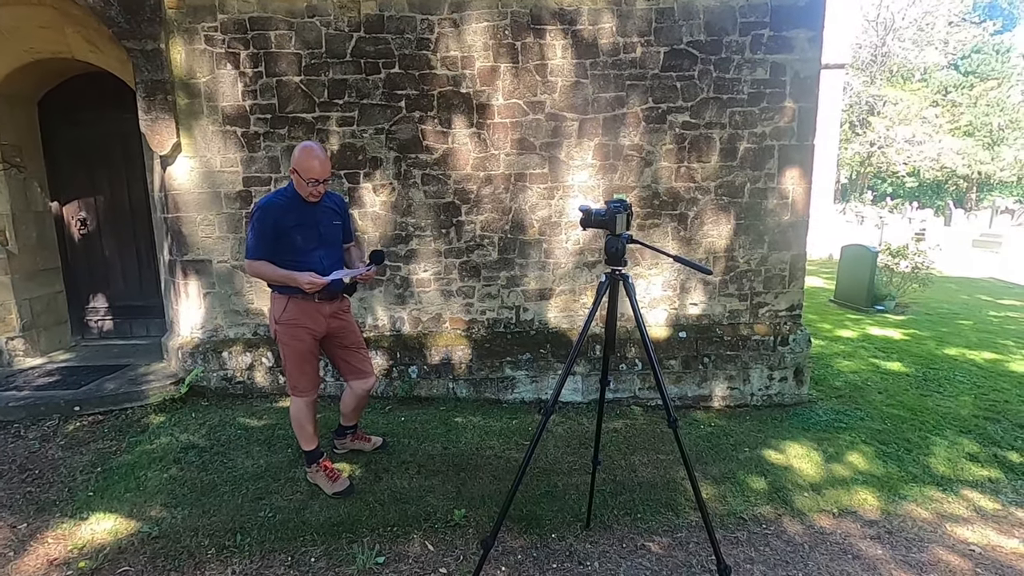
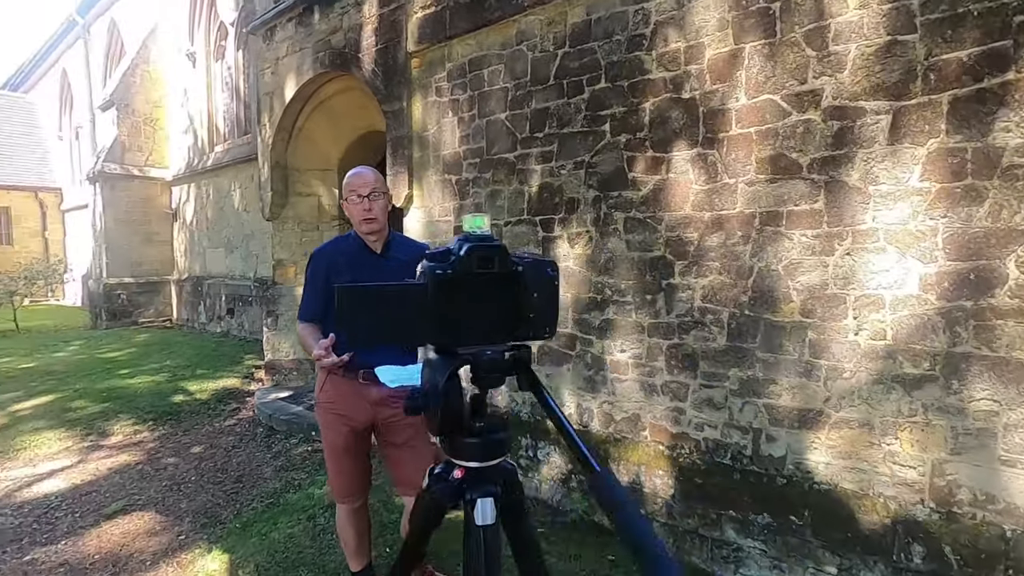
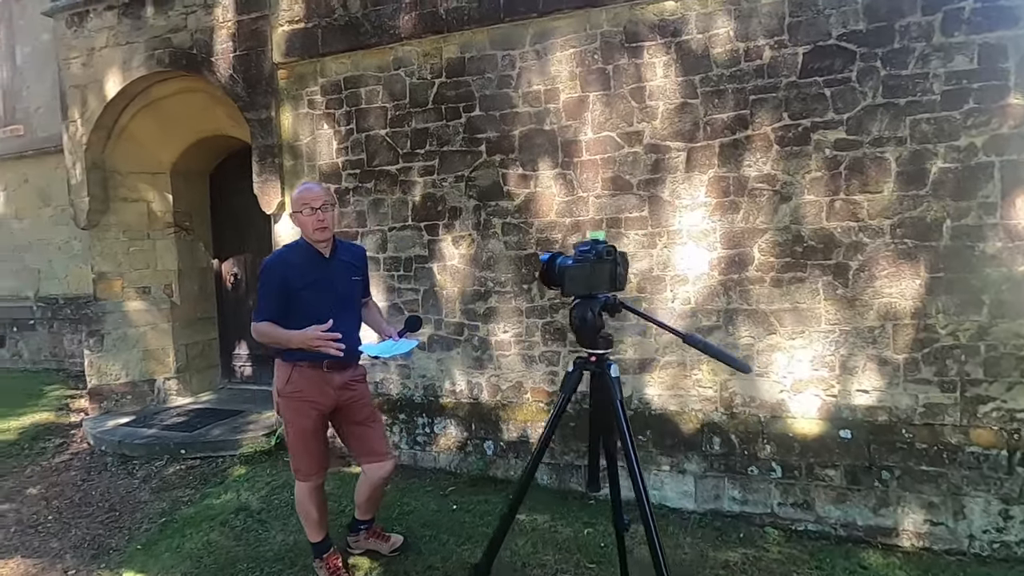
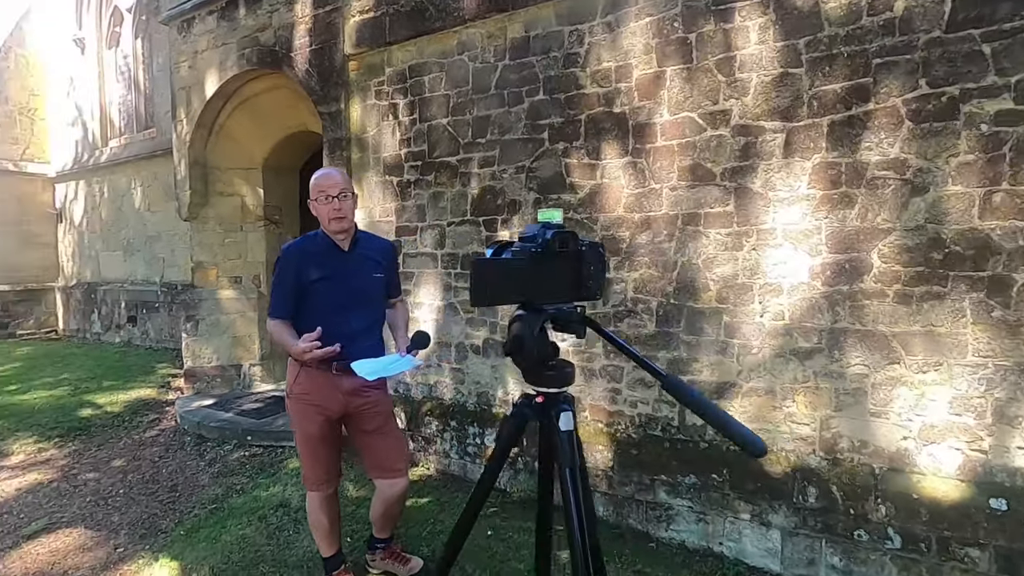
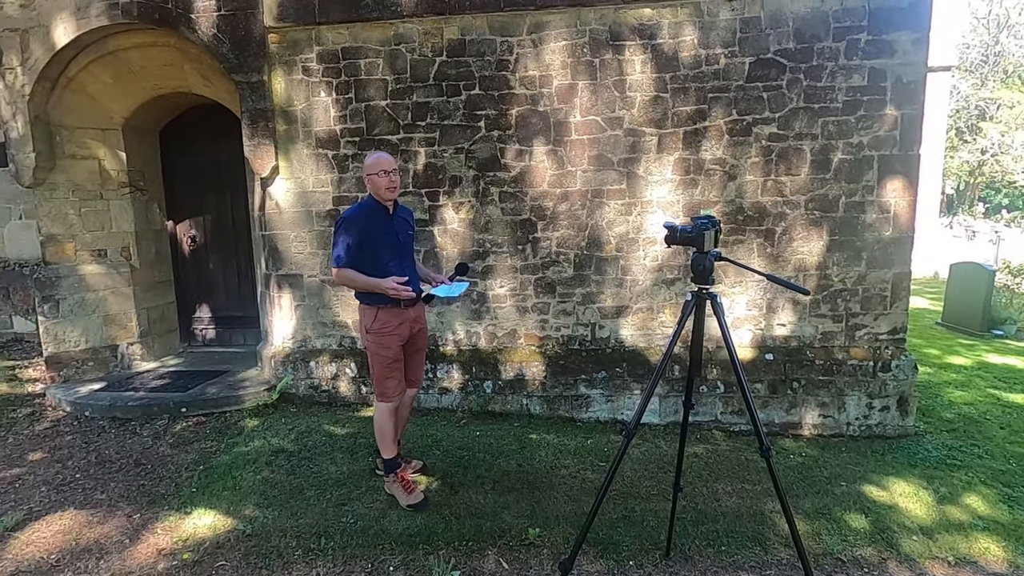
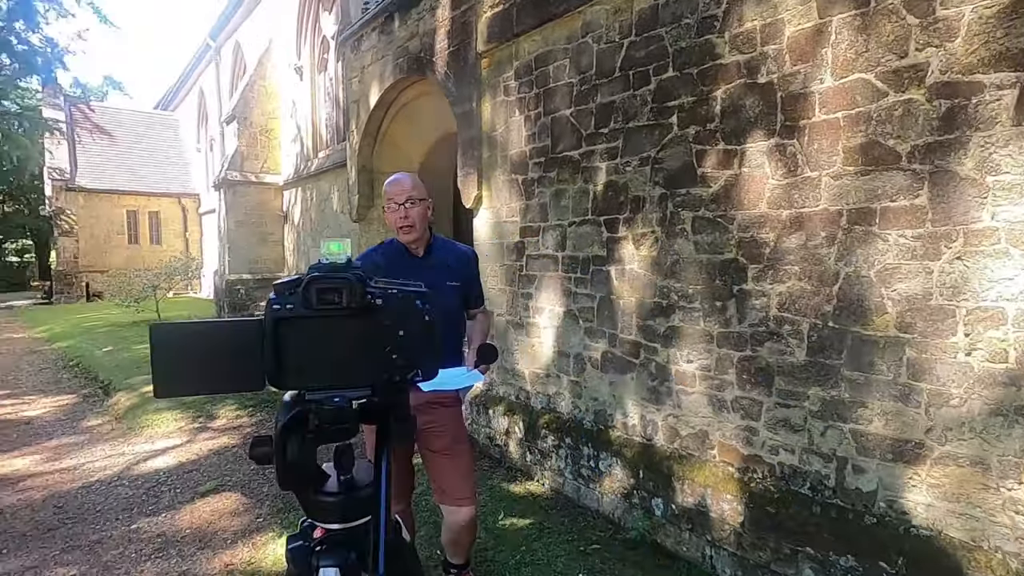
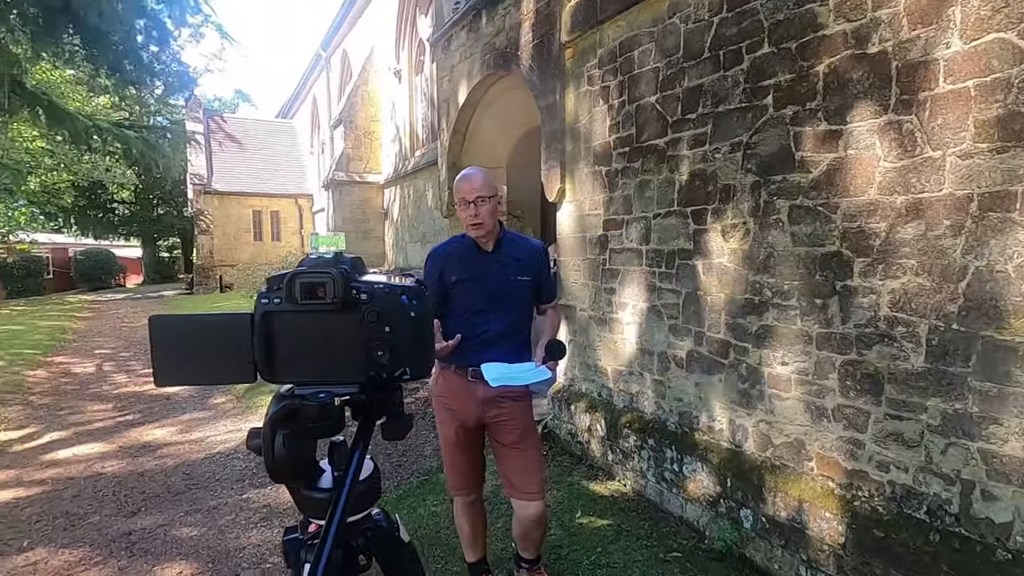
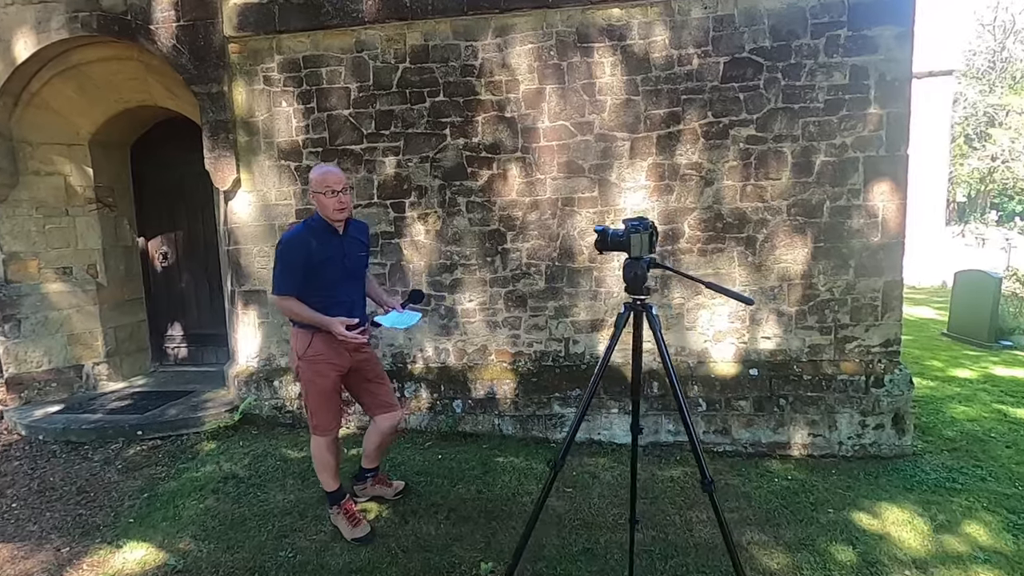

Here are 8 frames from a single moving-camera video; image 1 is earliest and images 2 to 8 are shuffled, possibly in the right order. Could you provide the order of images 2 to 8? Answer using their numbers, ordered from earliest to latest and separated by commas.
5, 8, 3, 4, 2, 6, 7
